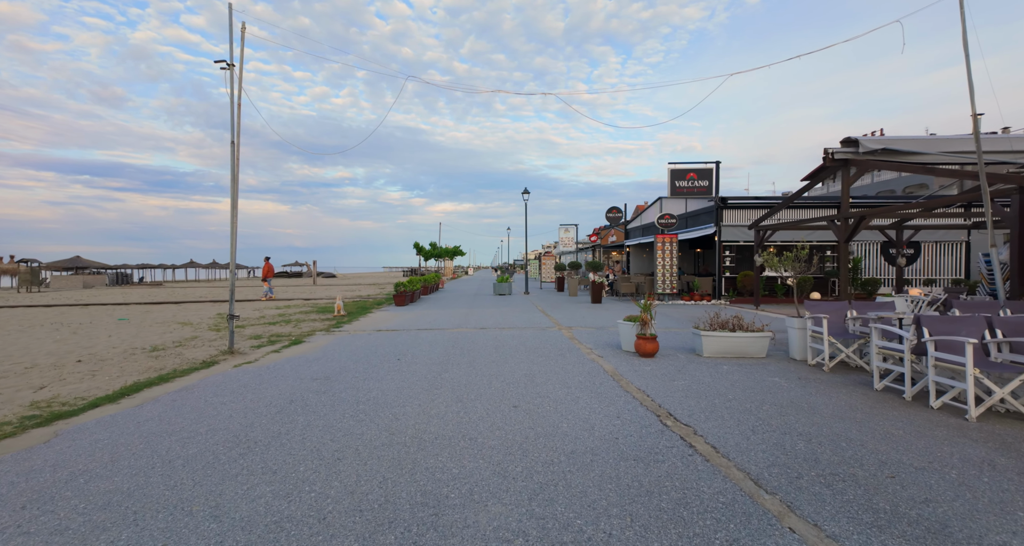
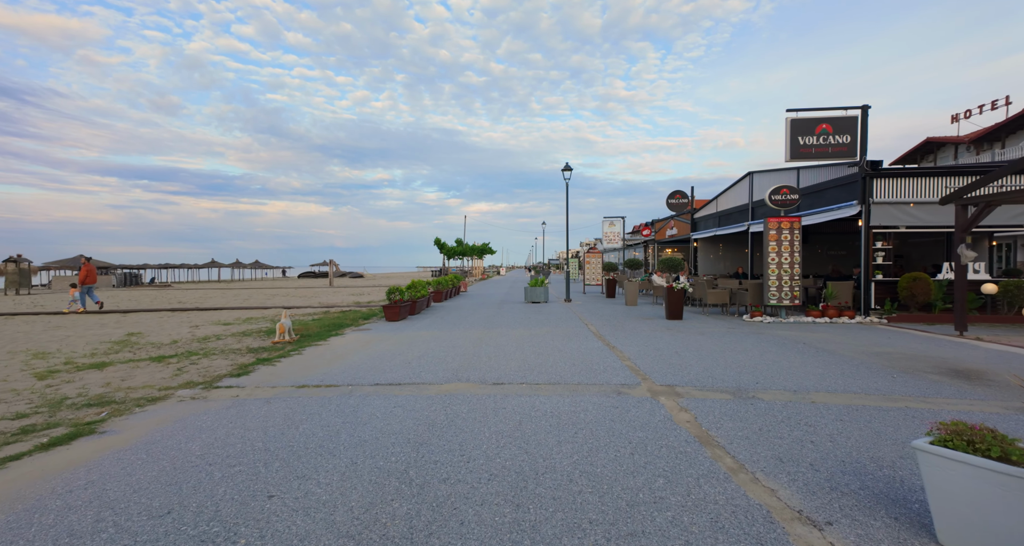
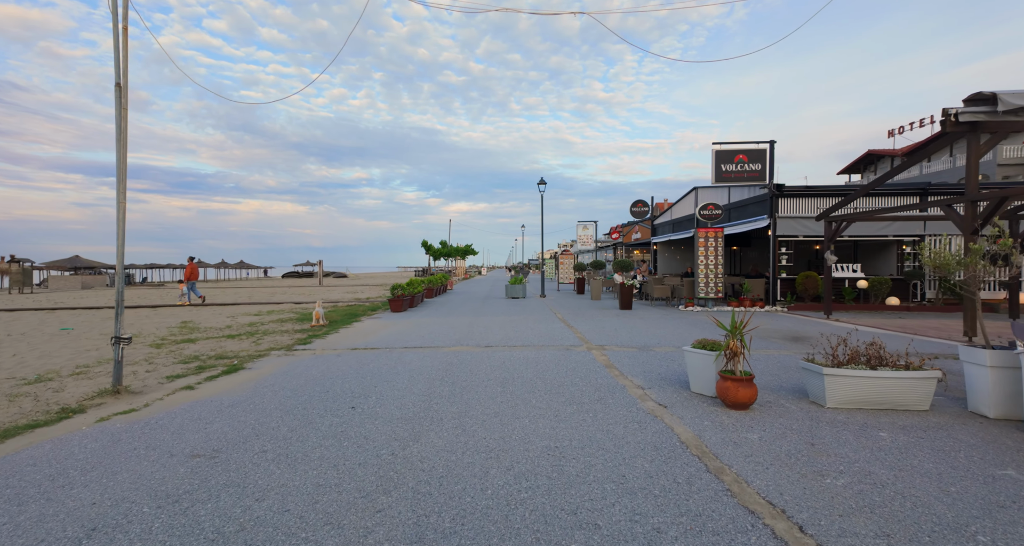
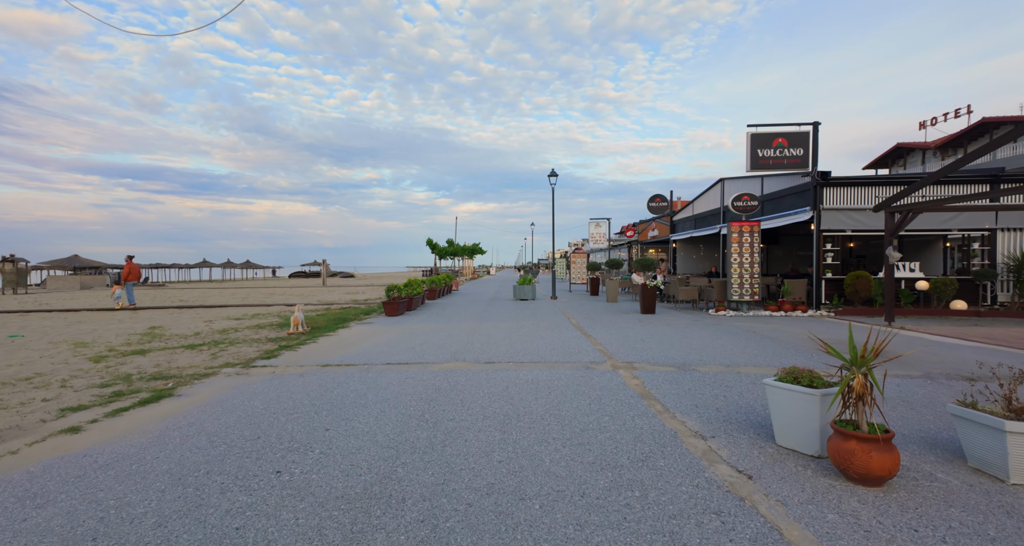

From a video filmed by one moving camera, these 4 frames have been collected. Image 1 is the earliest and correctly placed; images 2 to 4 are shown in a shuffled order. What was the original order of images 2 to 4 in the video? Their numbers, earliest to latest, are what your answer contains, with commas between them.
3, 4, 2
